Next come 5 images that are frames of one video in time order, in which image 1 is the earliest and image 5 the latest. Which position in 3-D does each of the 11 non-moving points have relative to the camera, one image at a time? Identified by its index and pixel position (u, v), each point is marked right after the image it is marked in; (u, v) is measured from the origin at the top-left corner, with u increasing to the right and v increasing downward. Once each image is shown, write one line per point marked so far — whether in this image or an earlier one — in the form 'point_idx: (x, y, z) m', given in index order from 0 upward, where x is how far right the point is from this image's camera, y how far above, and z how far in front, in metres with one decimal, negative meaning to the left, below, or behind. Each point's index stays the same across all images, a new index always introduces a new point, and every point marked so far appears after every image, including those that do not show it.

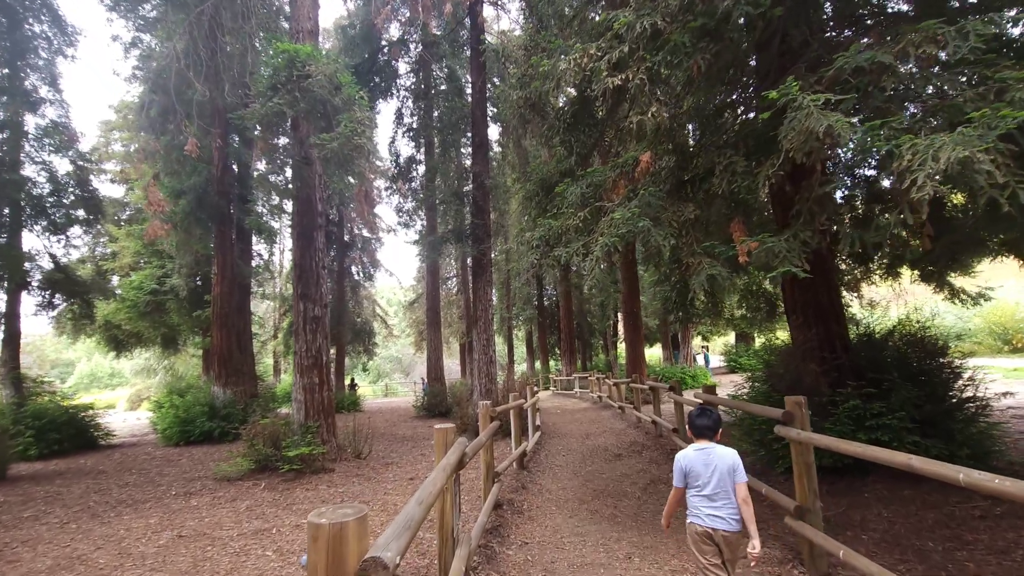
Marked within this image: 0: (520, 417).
0: (+0.1, -2.0, +7.7) m
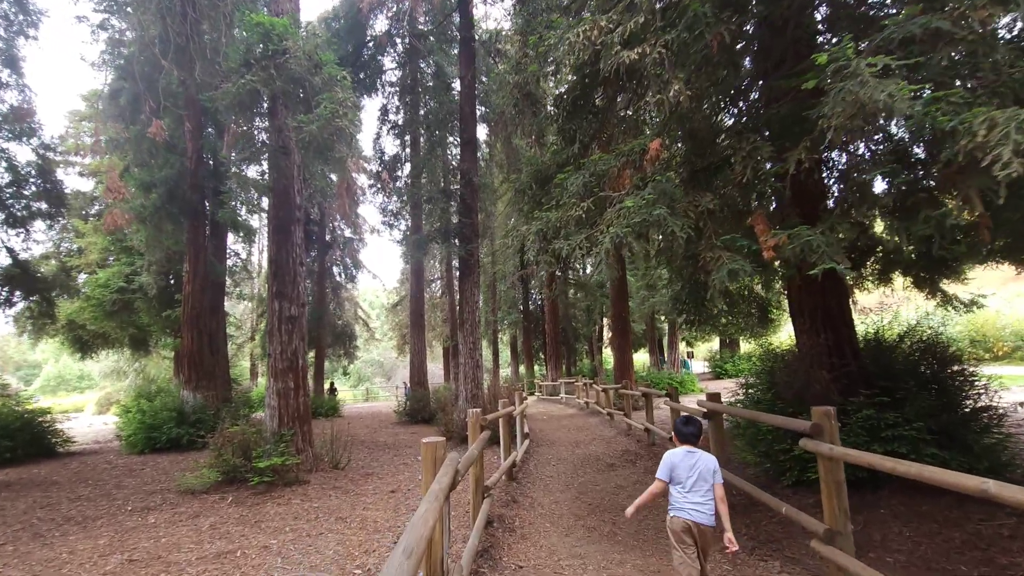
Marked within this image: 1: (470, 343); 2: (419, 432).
0: (0.0, -2.0, +7.3) m
1: (-0.9, -1.2, +11.3) m
2: (-2.3, -3.6, +12.7) m
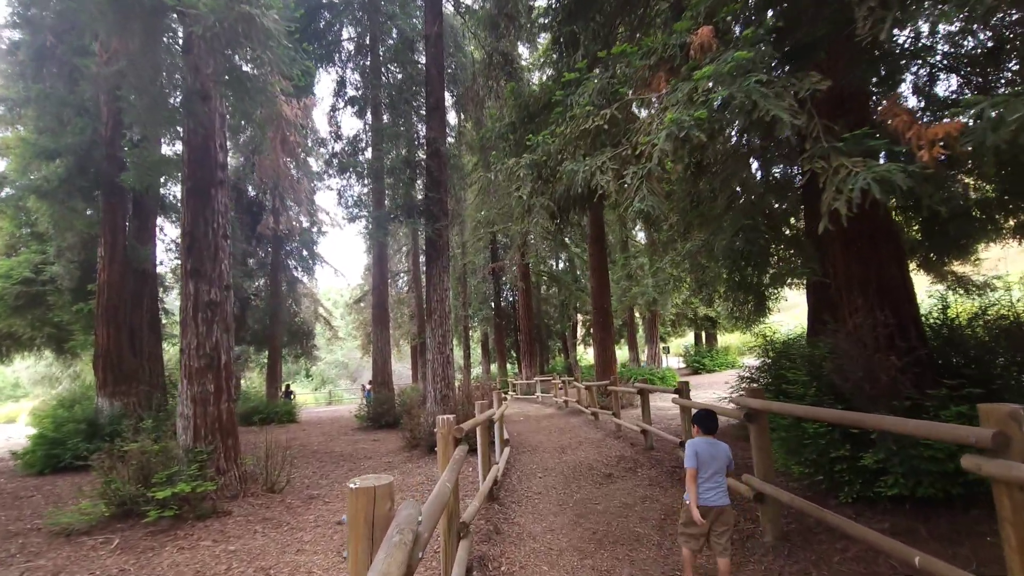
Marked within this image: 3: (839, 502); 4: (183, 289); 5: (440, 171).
0: (-0.3, -1.7, +5.9) m
1: (-1.4, -0.9, +9.9) m
2: (-2.9, -3.3, +11.2) m
3: (+2.8, -1.8, +4.3) m
4: (-3.8, 0.0, +5.9) m
5: (-1.5, +2.4, +10.5) m
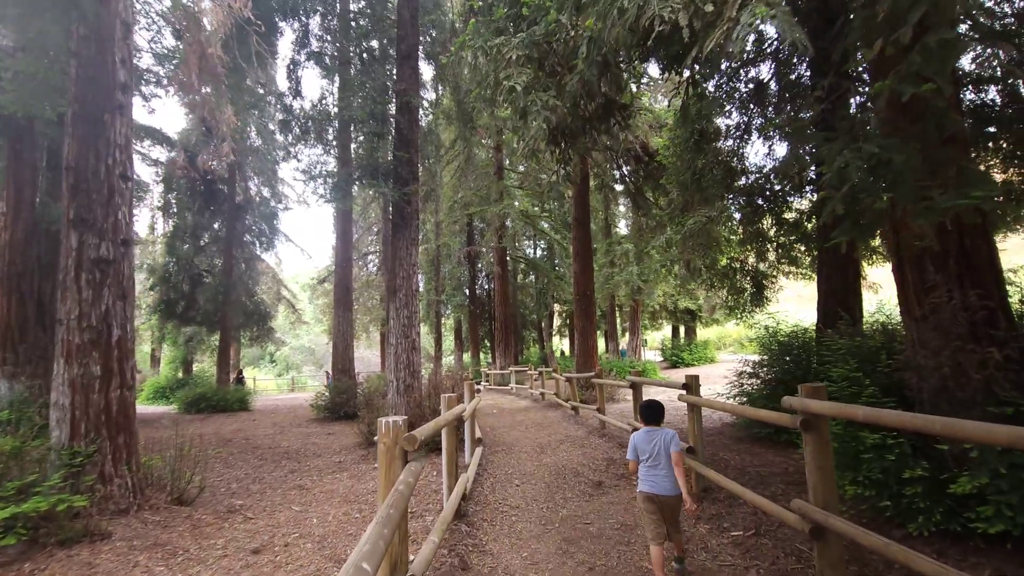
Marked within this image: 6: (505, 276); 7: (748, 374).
0: (-0.5, -1.3, +4.8) m
1: (-1.8, -0.5, +8.7) m
2: (-3.4, -2.8, +9.9) m
3: (+2.6, -1.6, +3.3) m
4: (-4.0, +0.4, +4.5) m
5: (-1.8, +2.9, +9.2) m
6: (-0.3, +0.5, +19.5) m
7: (+3.8, -1.4, +8.2) m
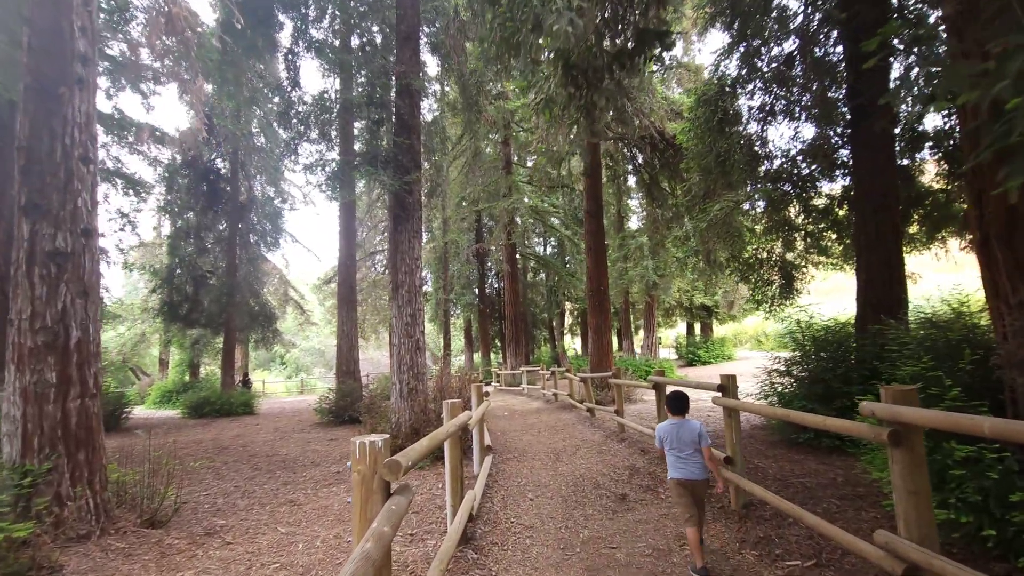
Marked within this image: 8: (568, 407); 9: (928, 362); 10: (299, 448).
0: (-0.4, -1.3, +4.2) m
1: (-1.7, -0.4, +8.1) m
2: (-3.2, -2.8, +9.4) m
3: (+2.7, -1.5, +2.7) m
4: (-3.9, +0.4, +4.0) m
5: (-1.7, +2.9, +8.6) m
6: (+0.1, +0.6, +18.9) m
7: (+4.0, -1.3, +7.5) m
8: (+1.4, -2.9, +12.3) m
9: (+2.9, -0.5, +3.5) m
10: (-3.7, -2.7, +8.8) m
